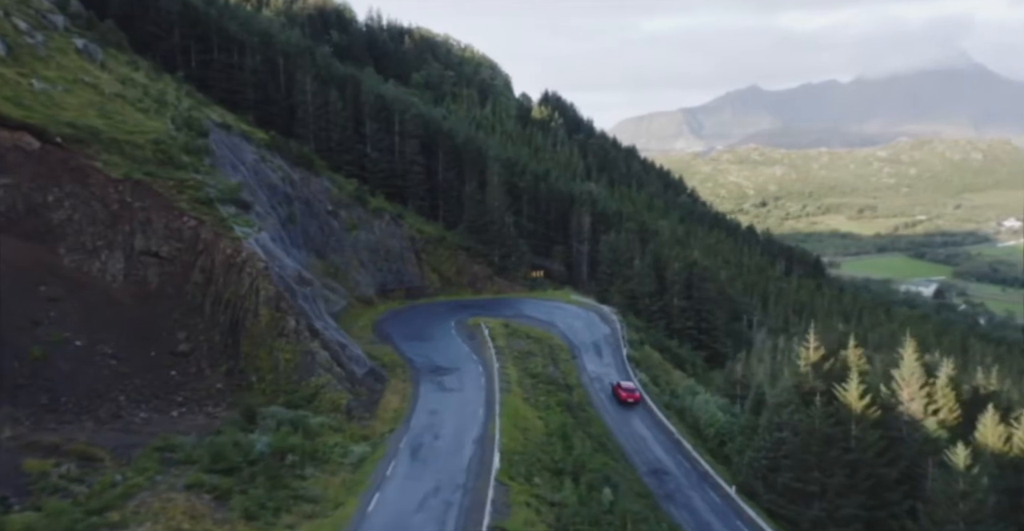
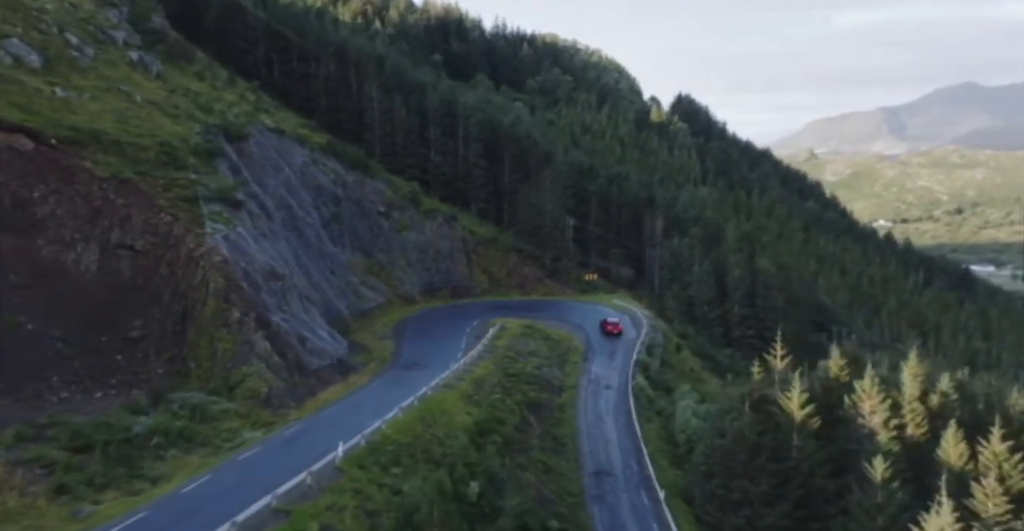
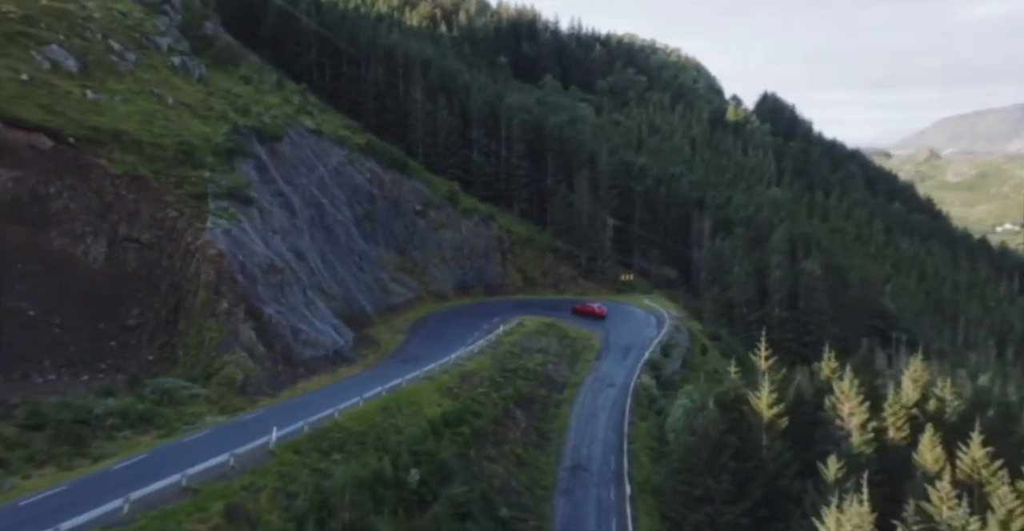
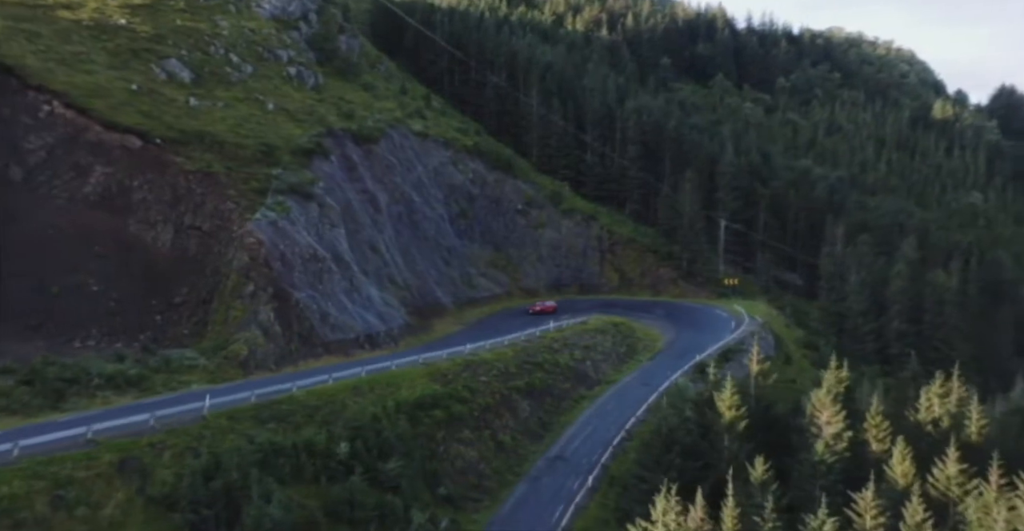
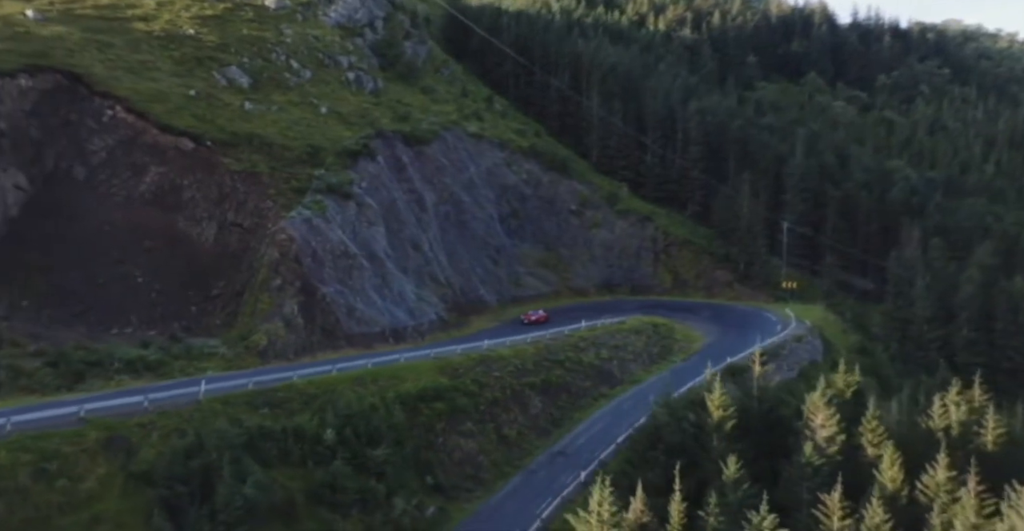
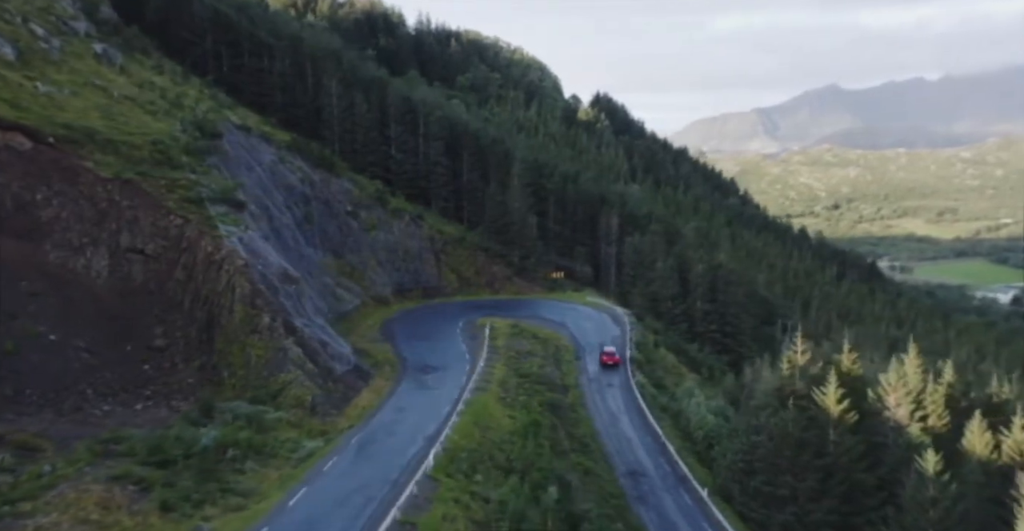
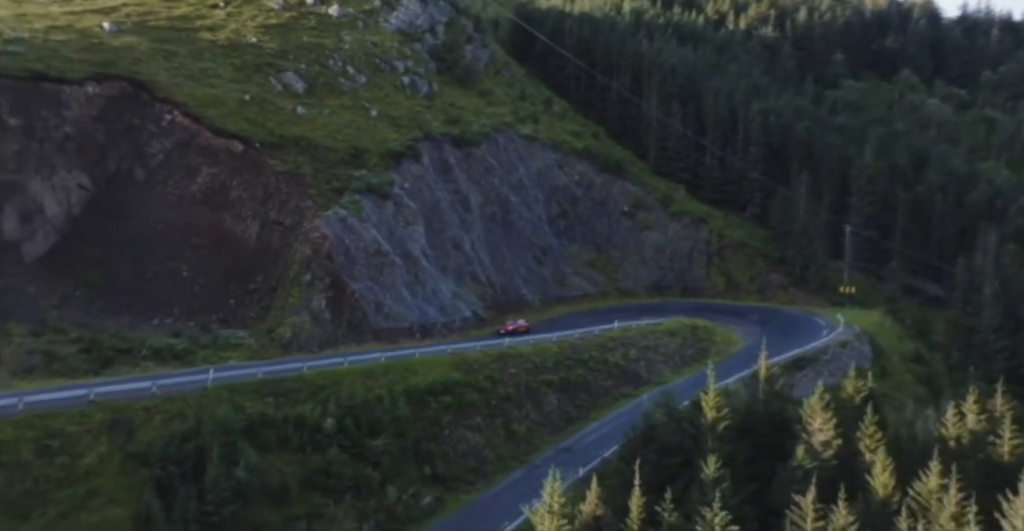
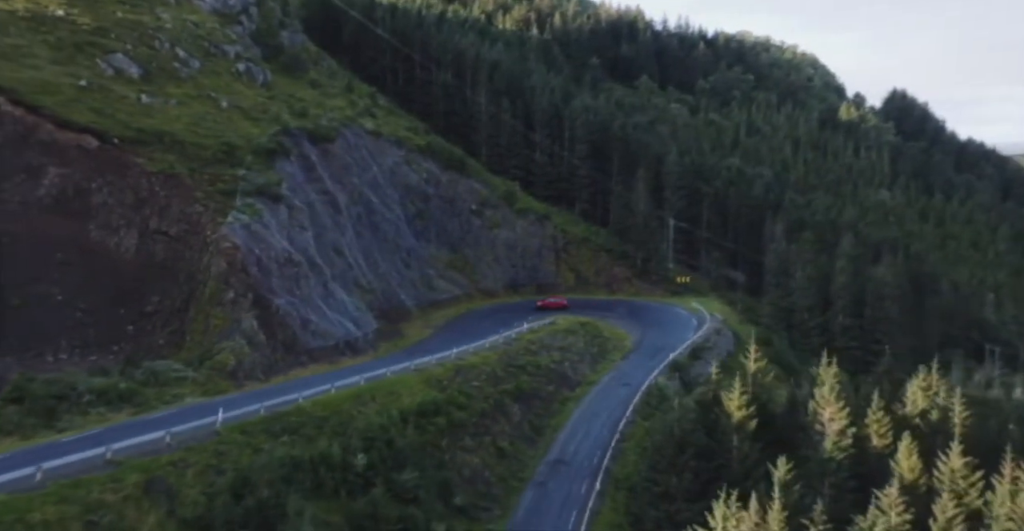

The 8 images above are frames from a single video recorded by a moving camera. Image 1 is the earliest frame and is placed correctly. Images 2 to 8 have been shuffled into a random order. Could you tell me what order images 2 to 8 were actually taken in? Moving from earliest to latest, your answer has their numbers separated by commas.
6, 2, 3, 8, 4, 5, 7
